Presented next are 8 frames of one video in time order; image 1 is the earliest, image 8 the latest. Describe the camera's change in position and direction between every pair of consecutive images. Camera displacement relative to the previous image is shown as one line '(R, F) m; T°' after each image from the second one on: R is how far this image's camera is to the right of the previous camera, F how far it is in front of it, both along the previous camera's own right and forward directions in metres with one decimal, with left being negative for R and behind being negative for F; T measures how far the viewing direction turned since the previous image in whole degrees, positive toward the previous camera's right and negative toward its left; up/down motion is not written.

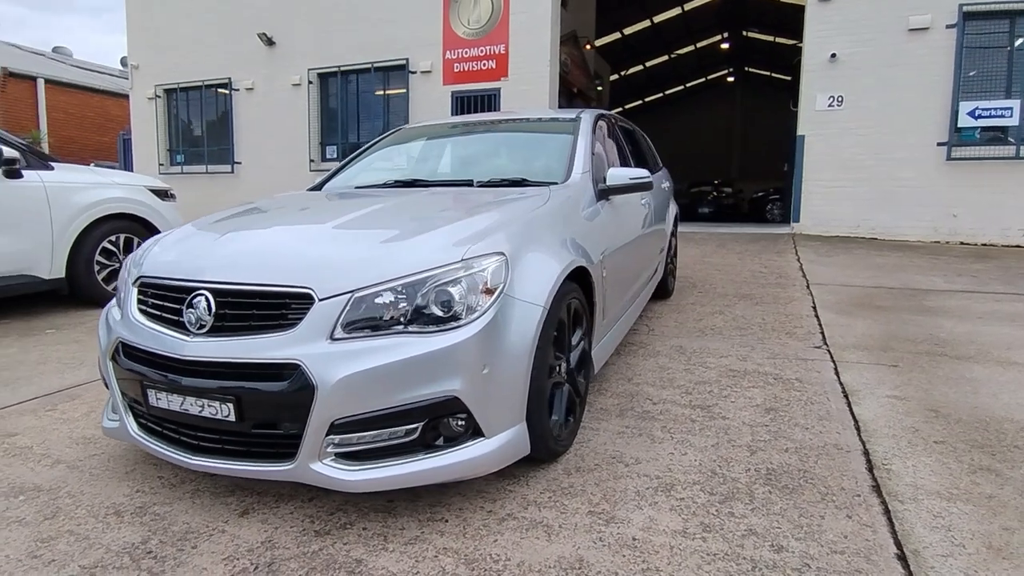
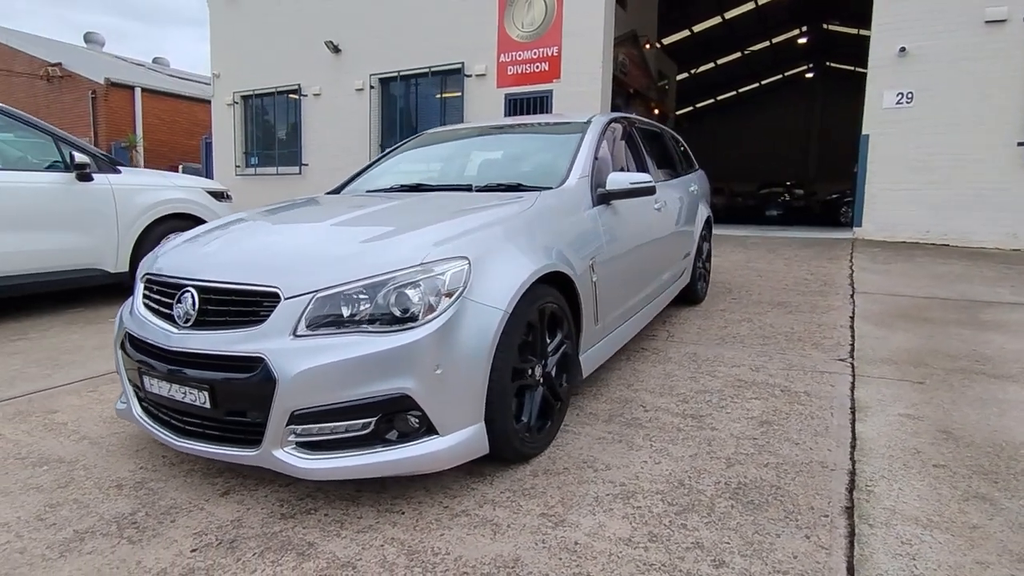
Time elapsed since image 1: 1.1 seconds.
(+0.4, 0.0) m; -7°
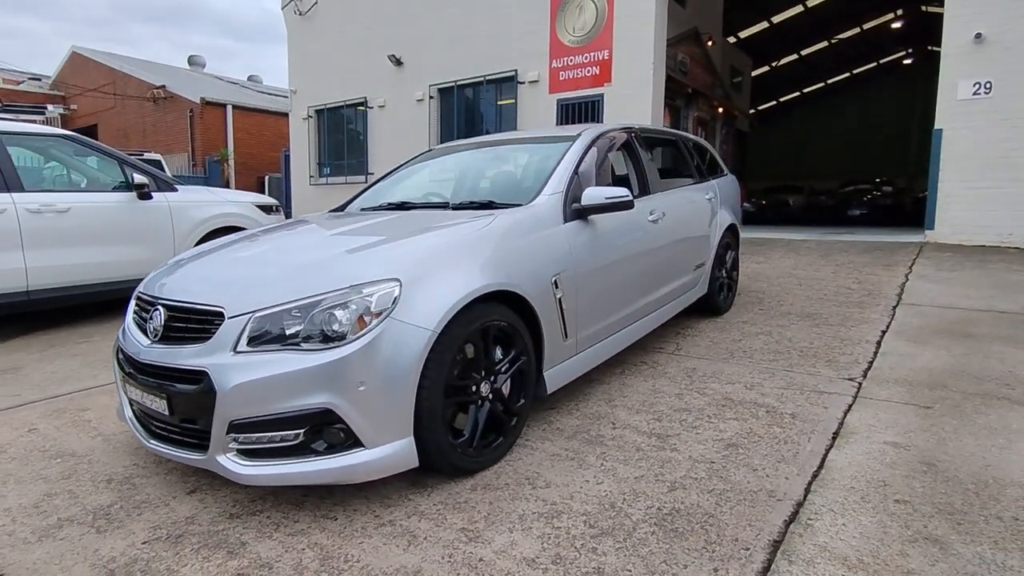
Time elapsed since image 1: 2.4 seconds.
(+0.6, 0.0) m; -8°
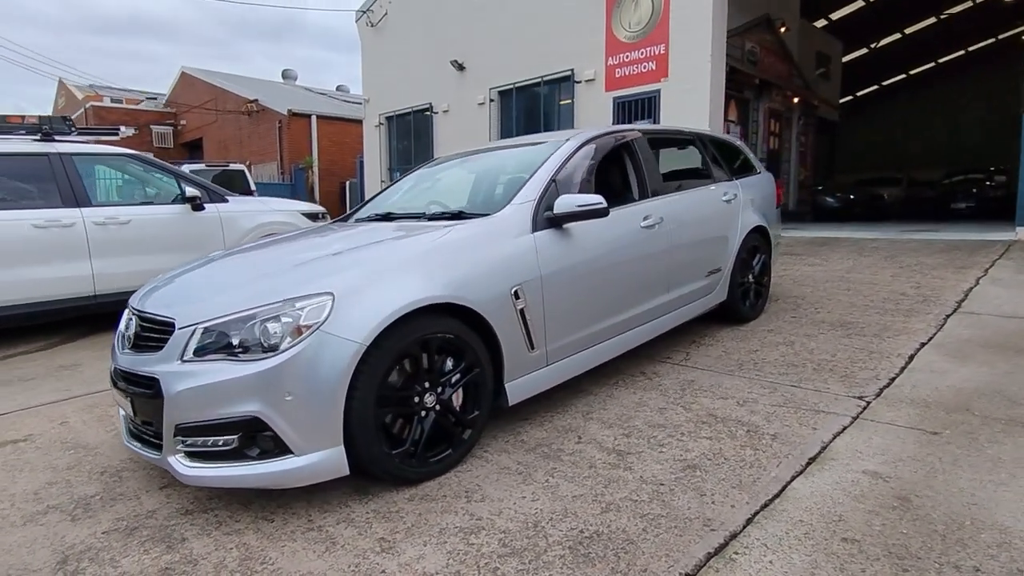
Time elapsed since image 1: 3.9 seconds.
(+0.6, +0.1) m; -9°
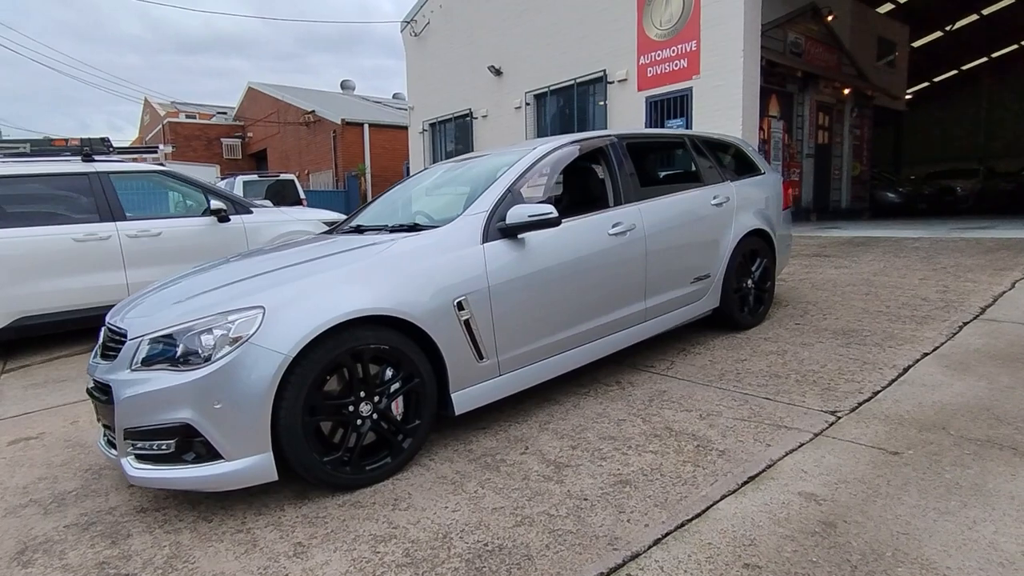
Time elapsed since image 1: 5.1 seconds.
(+0.6, 0.0) m; -6°
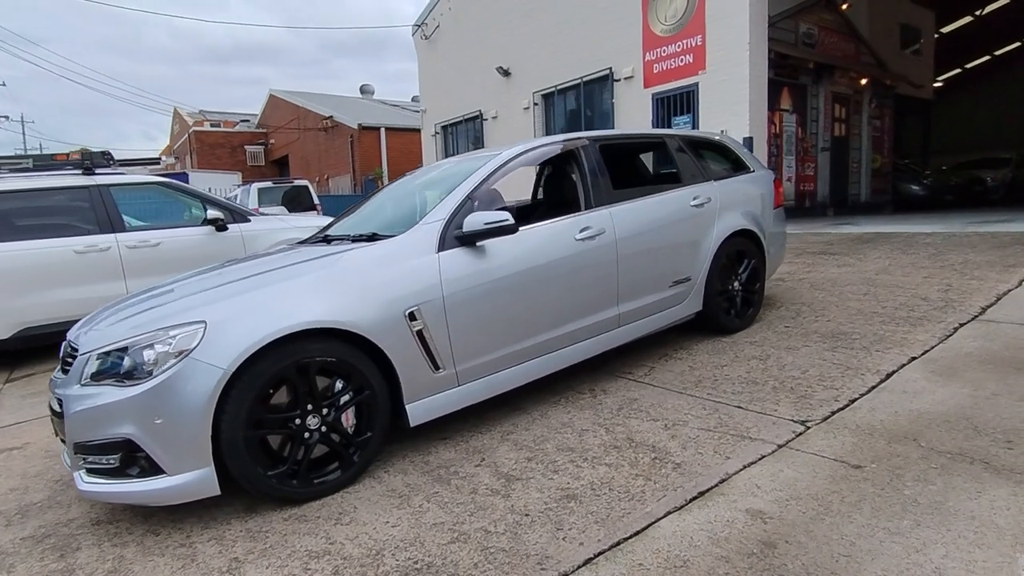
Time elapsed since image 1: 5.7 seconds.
(+0.4, +0.1) m; -3°
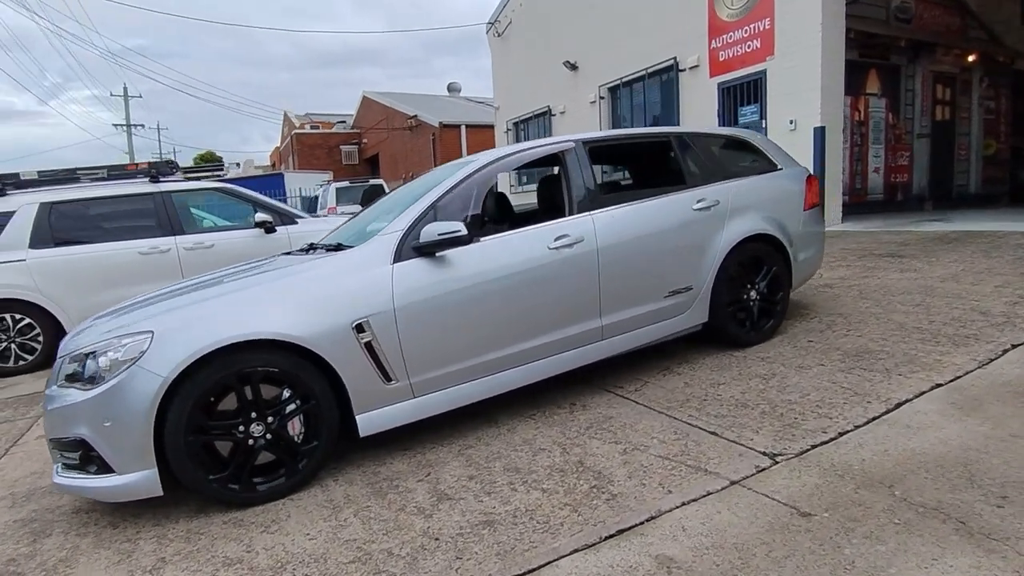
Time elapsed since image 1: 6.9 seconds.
(+0.7, +0.2) m; -9°
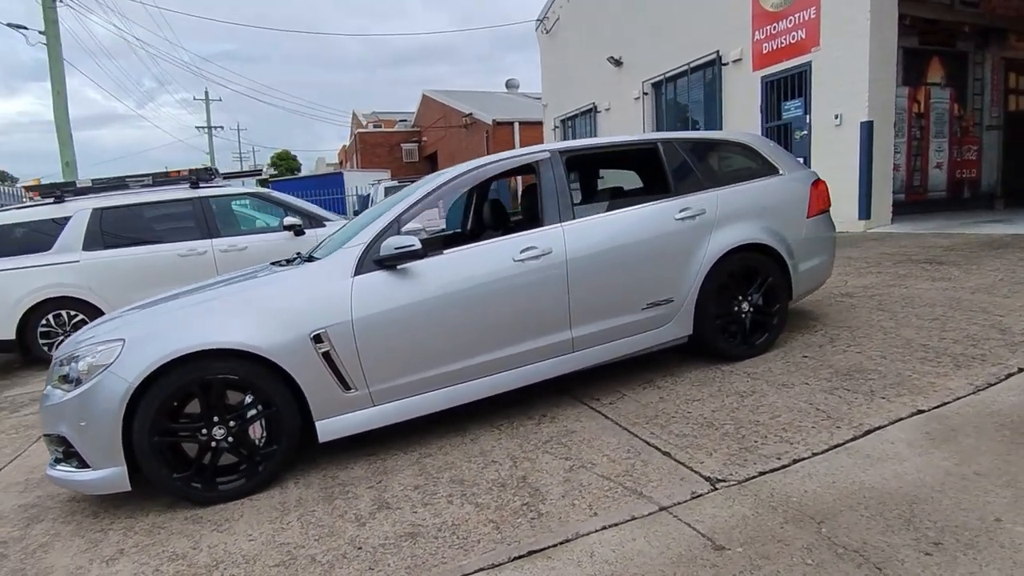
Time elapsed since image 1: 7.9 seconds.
(+0.6, 0.0) m; -7°
